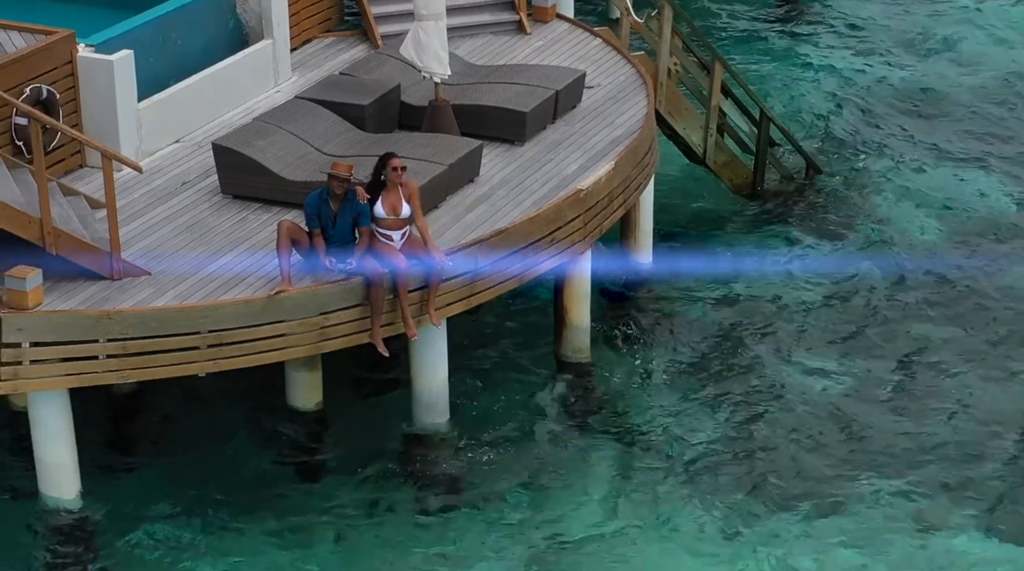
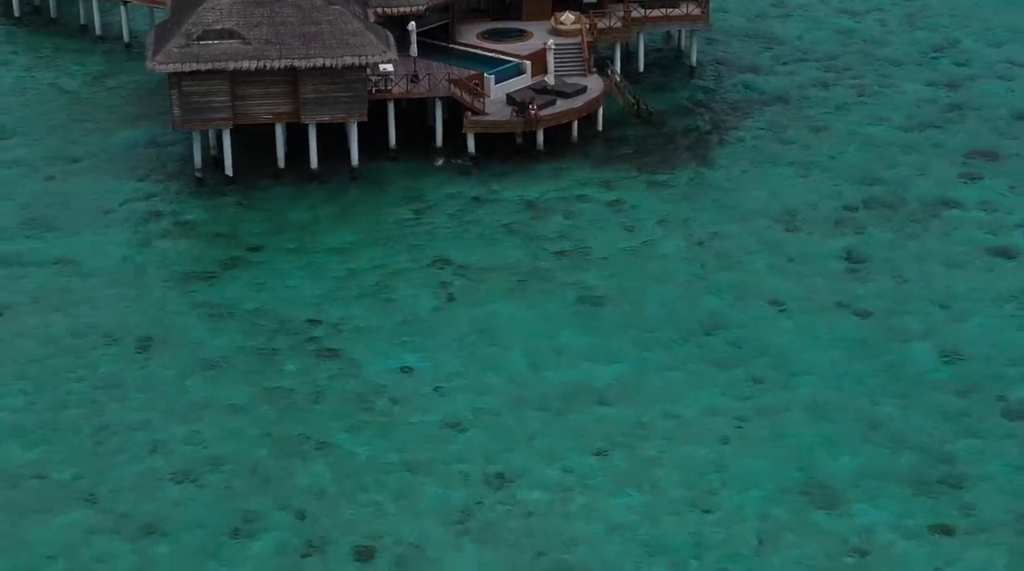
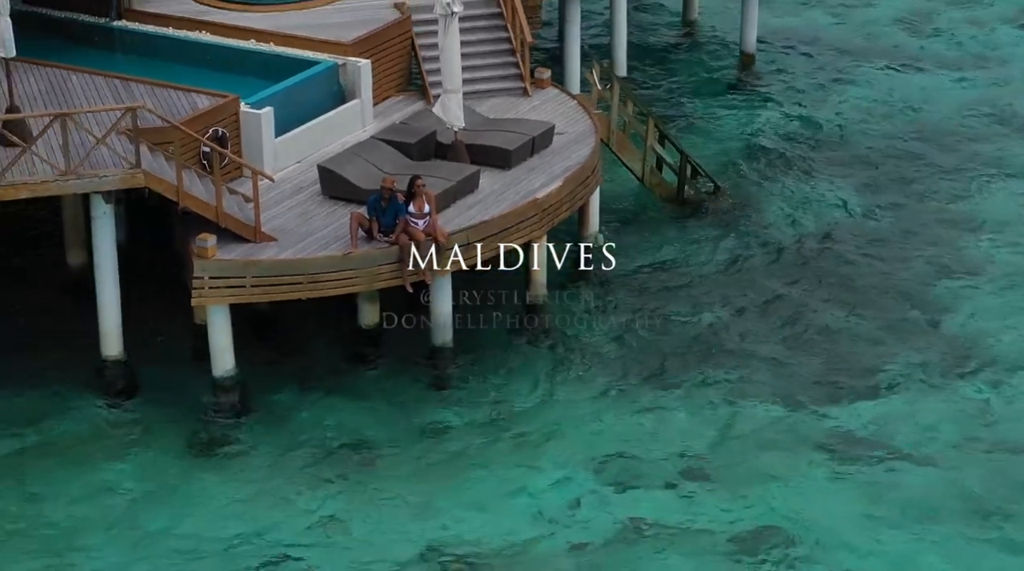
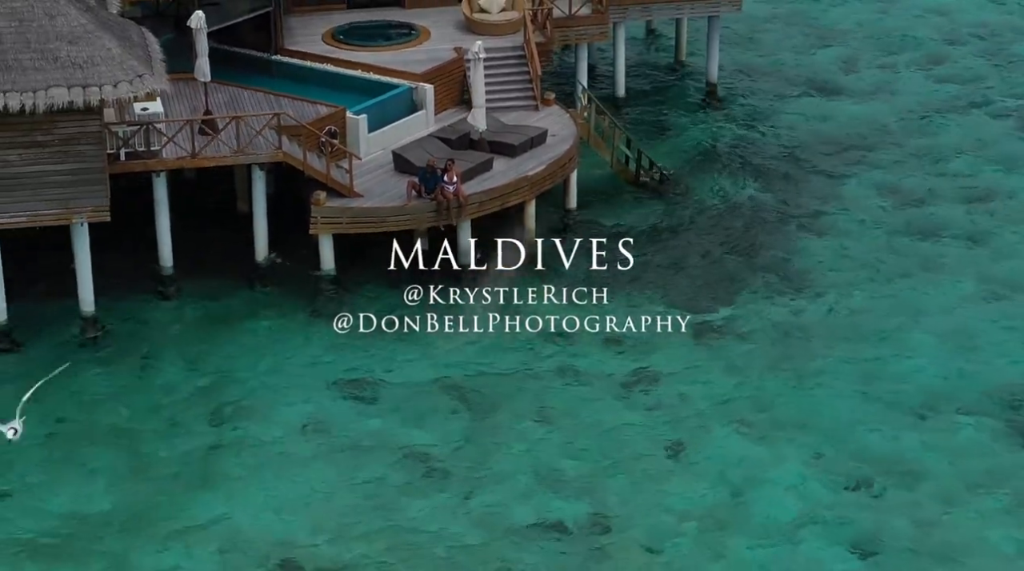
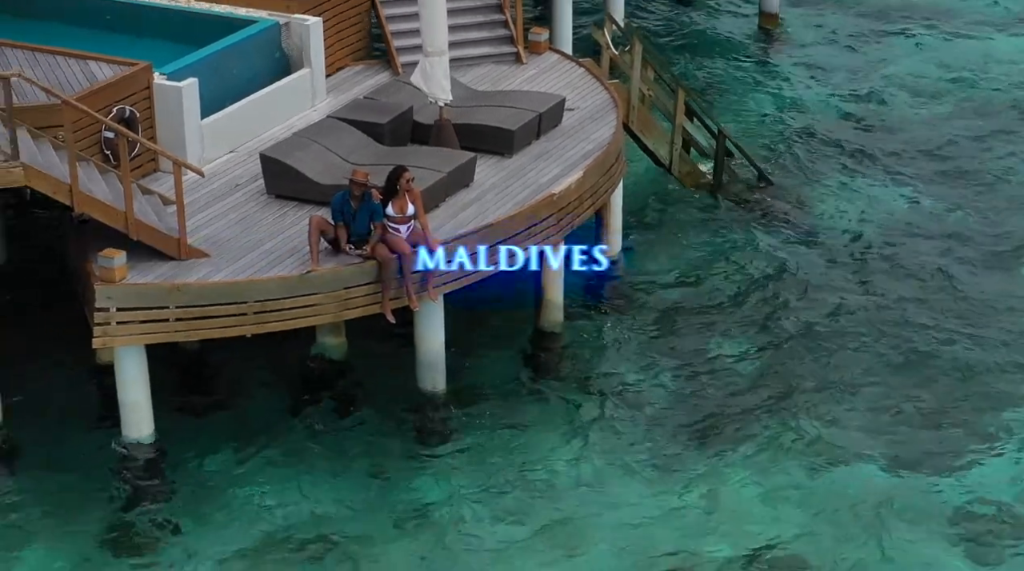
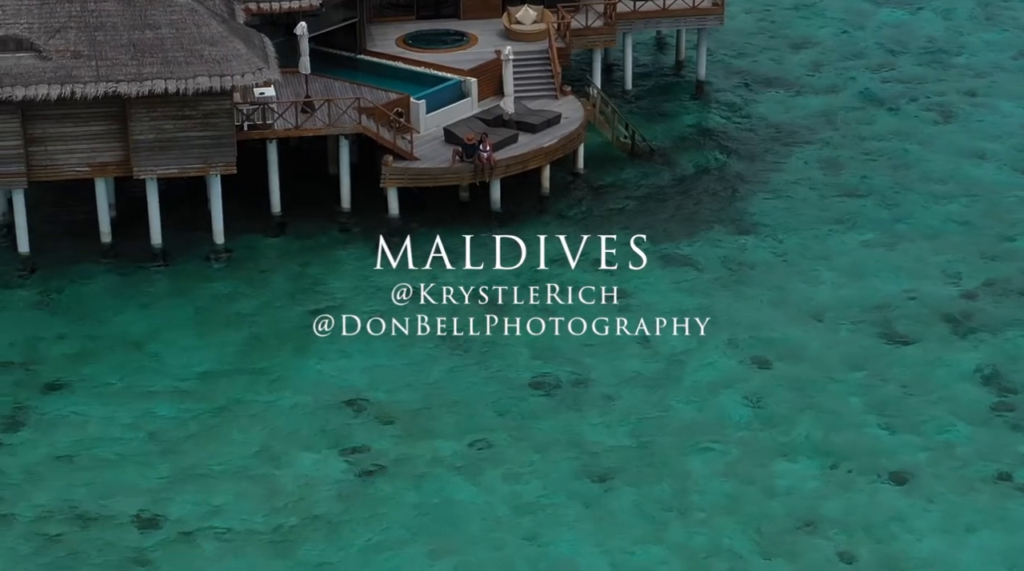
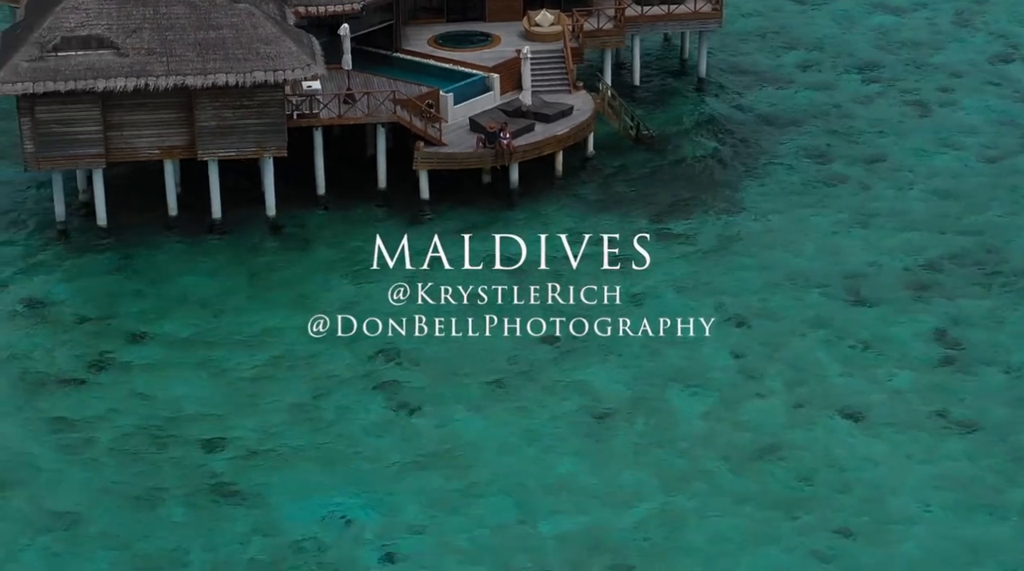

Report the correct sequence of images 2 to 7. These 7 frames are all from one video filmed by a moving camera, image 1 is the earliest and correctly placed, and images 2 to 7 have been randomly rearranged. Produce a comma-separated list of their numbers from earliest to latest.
5, 3, 4, 6, 7, 2
